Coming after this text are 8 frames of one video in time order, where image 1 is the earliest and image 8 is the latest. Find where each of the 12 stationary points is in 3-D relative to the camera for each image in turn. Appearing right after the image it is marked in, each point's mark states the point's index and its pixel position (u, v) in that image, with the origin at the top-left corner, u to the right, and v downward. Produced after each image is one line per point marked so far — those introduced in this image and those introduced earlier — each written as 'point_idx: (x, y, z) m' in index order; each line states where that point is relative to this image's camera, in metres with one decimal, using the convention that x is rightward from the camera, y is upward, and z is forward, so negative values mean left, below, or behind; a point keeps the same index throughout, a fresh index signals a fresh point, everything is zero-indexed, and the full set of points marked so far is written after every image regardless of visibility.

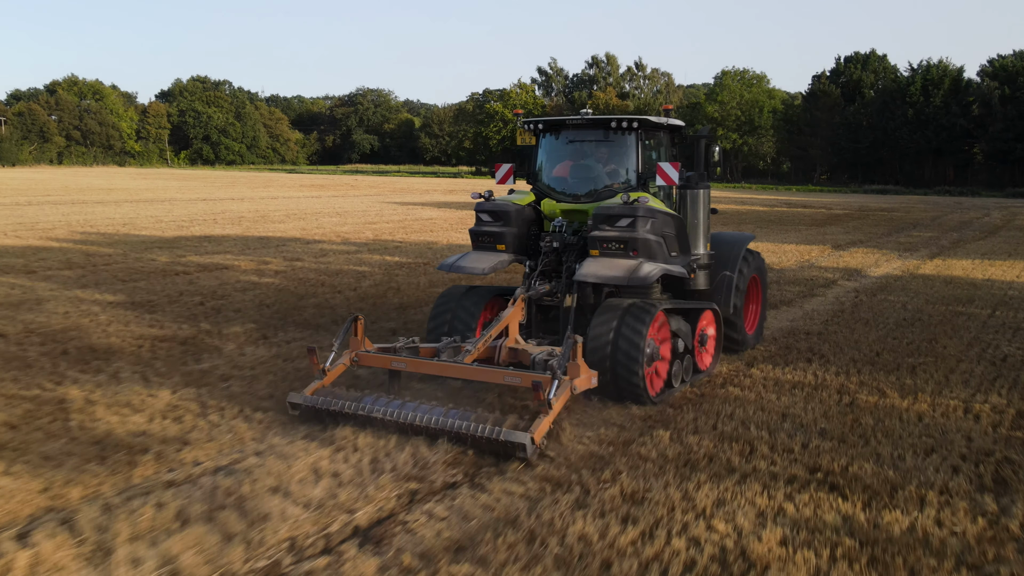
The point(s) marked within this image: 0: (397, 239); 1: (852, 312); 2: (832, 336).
0: (-2.0, +0.8, +16.5) m
1: (+3.4, -0.2, +9.5) m
2: (+2.6, -0.4, +7.9) m
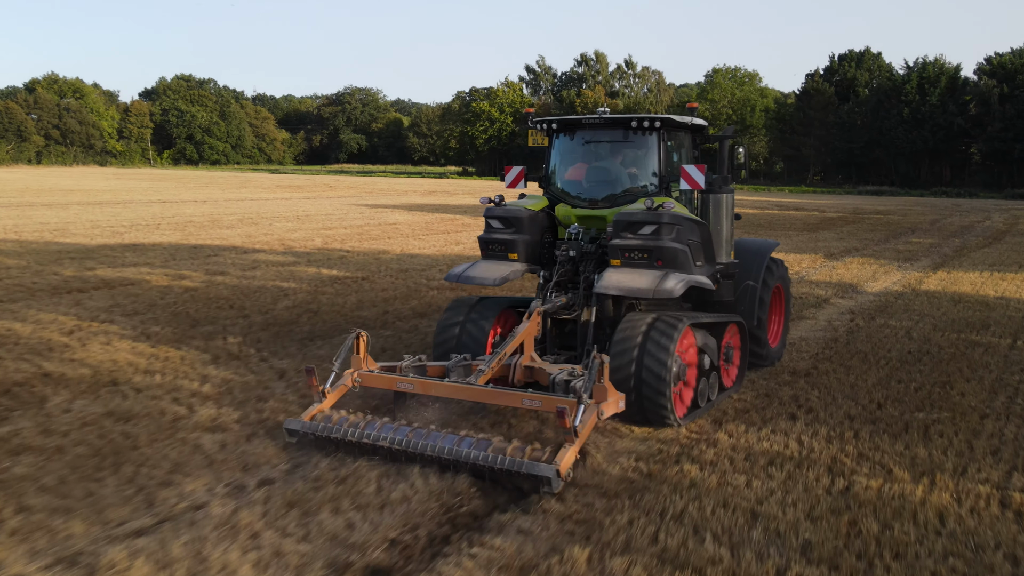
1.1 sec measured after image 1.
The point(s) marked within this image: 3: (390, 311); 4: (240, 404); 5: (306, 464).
0: (-2.6, +0.6, +15.0) m
1: (+2.8, -0.4, +8.0) m
2: (+2.0, -0.6, +6.4) m
3: (-1.1, -0.2, +9.0) m
4: (-1.6, -0.7, +5.6) m
5: (-1.0, -0.8, +4.6) m
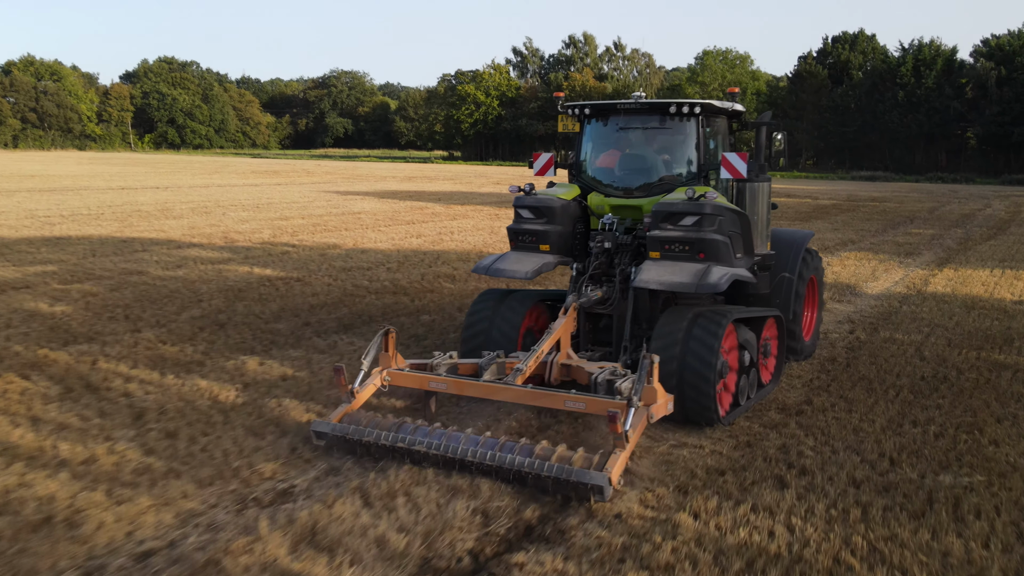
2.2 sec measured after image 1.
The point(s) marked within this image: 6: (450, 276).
0: (-3.1, +0.6, +13.7) m
1: (+2.3, -0.5, +6.7) m
2: (+1.6, -0.7, +5.1) m
3: (-1.6, -0.3, +7.6) m
4: (-2.0, -0.8, +4.3) m
5: (-1.4, -1.0, +3.3) m
6: (-0.7, +0.1, +10.6) m
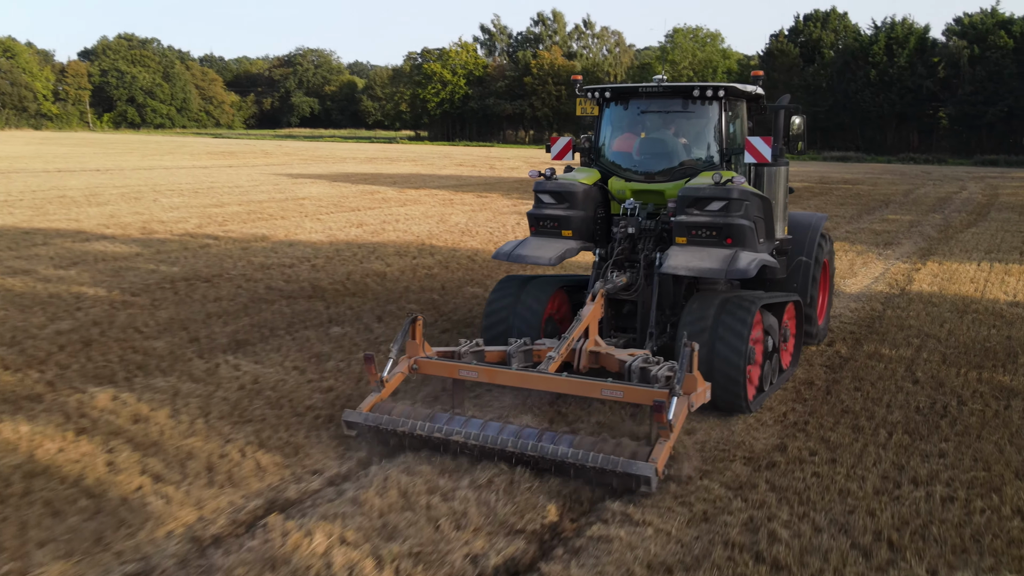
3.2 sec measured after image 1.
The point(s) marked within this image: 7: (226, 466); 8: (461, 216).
0: (-3.8, +0.7, +12.4) m
1: (+1.9, -0.6, +5.6) m
2: (+1.2, -0.8, +4.1) m
3: (-2.1, -0.4, +6.5) m
4: (-2.4, -0.9, +3.1) m
5: (-1.8, -1.1, +2.2) m
6: (-1.3, +0.1, +9.4) m
7: (-1.2, -0.8, +4.1) m
8: (-0.8, +1.1, +15.5) m
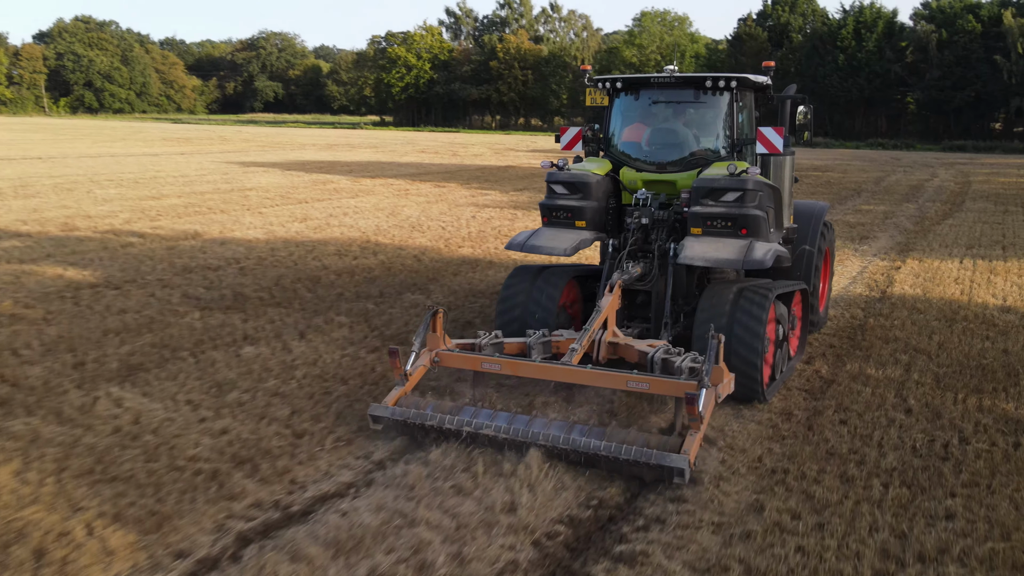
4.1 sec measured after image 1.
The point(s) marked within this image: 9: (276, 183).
0: (-4.3, +0.7, +11.4) m
1: (+1.5, -0.7, +4.9) m
2: (+0.9, -0.9, +3.3) m
3: (-2.5, -0.5, +5.6) m
4: (-2.7, -1.1, +2.2) m
5: (-2.0, -1.3, +1.3) m
6: (-1.8, +0.1, +8.5) m
7: (-1.5, -0.9, +3.3) m
8: (-1.5, +1.2, +14.7) m
9: (-4.7, +2.1, +19.2) m
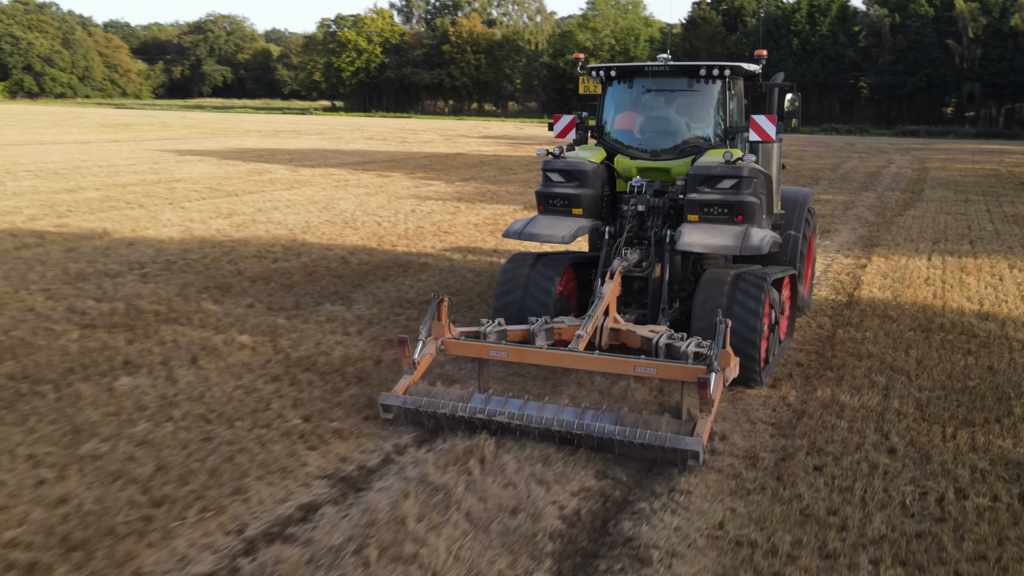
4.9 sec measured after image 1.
0: (-5.0, +0.6, +10.4) m
1: (+1.1, -0.8, +4.1) m
2: (+0.6, -1.1, +2.5) m
3: (-2.9, -0.6, +4.7) m
4: (-2.9, -1.2, +1.3) m
5: (-2.2, -1.5, +0.4) m
6: (-2.3, 0.0, +7.6) m
7: (-1.8, -1.0, +2.4) m
8: (-2.3, +1.2, +13.7) m
9: (-5.7, +2.2, +18.1) m
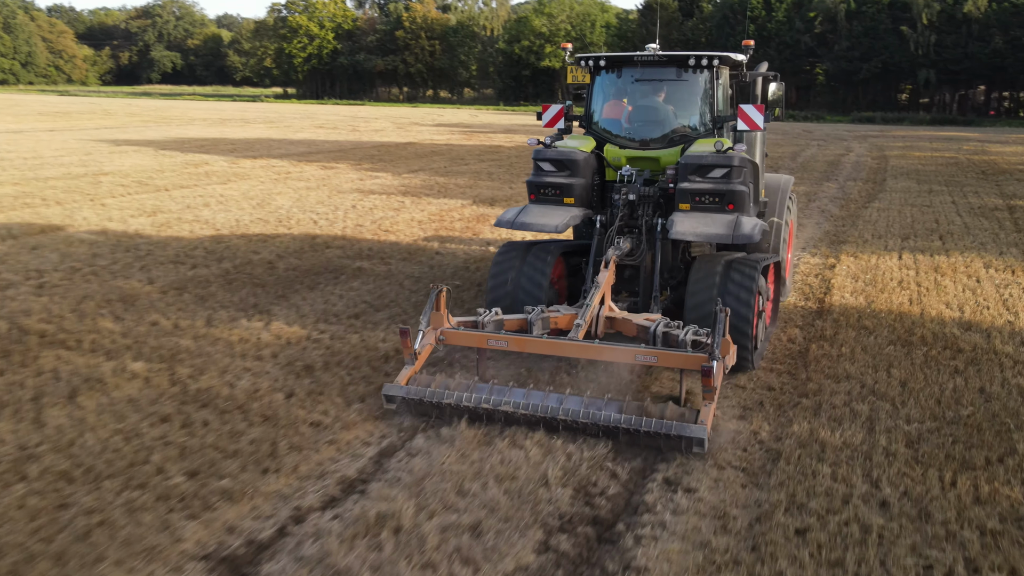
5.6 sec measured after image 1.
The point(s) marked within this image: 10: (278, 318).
0: (-5.5, +0.6, +9.5) m
1: (+0.9, -0.9, +3.4) m
2: (+0.4, -1.2, +1.8) m
3: (-3.2, -0.7, +3.8) m
4: (-3.1, -1.4, +0.5) m
5: (-2.3, -1.6, -0.4) m
6: (-2.7, -0.1, +6.8) m
7: (-2.0, -1.2, +1.6) m
8: (-3.0, +1.2, +12.9) m
9: (-6.5, +2.2, +17.1) m
10: (-1.6, -0.2, +6.4) m
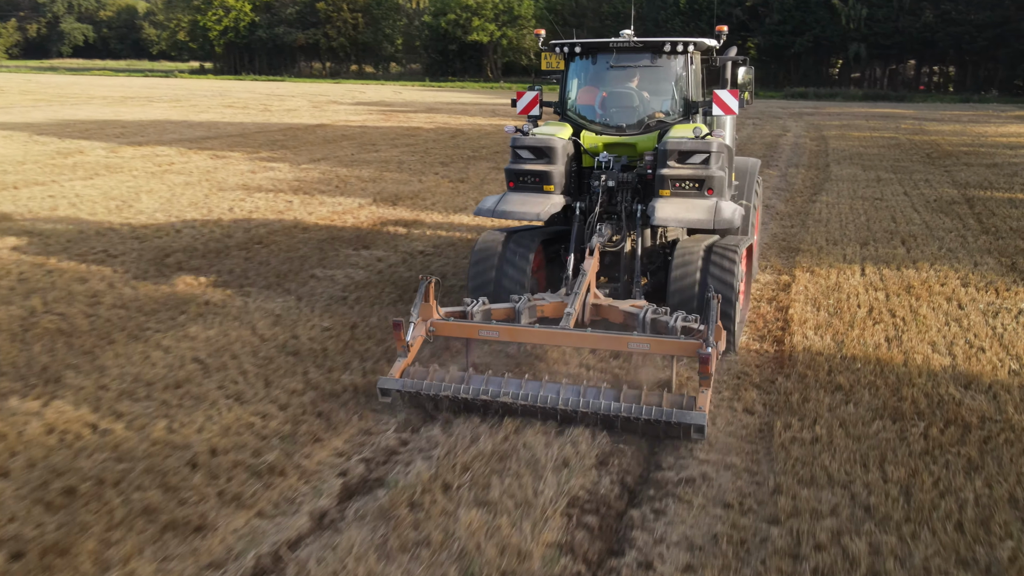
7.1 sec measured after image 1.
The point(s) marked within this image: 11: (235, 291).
0: (-6.4, +0.3, +7.5) m
1: (+0.4, -1.2, +2.0) m
2: (0.0, -1.6, +0.3) m
3: (-3.6, -1.1, +2.1) m
4: (-3.3, -1.9, -1.2) m
5: (-2.5, -2.1, -2.1) m
6: (-3.4, -0.4, +5.1) m
7: (-2.3, -1.6, 0.0) m
8: (-4.1, +1.0, +11.1) m
9: (-7.9, +2.1, +15.0) m
10: (-2.2, -0.5, +4.8) m
11: (-2.0, 0.0, +6.8) m
